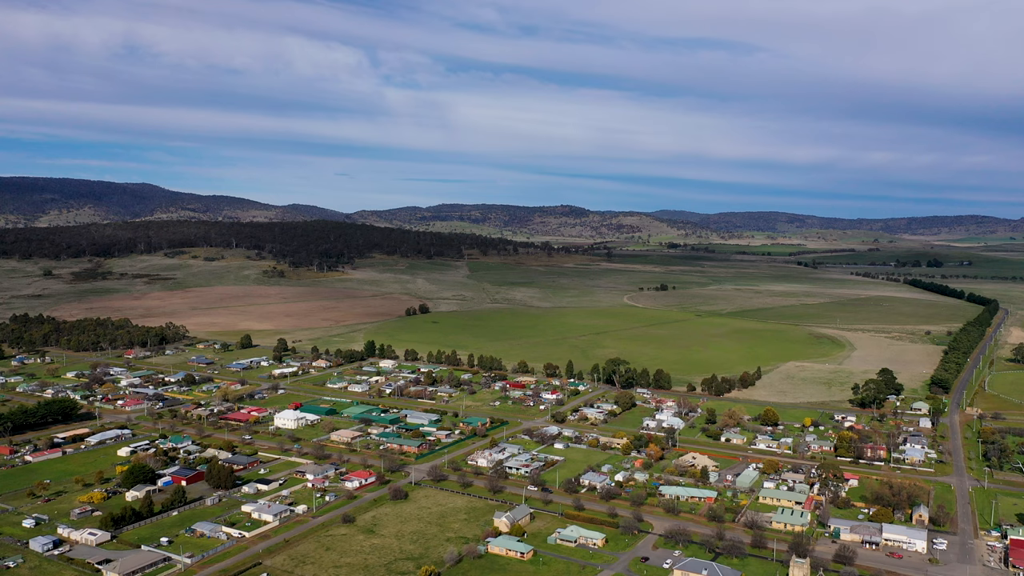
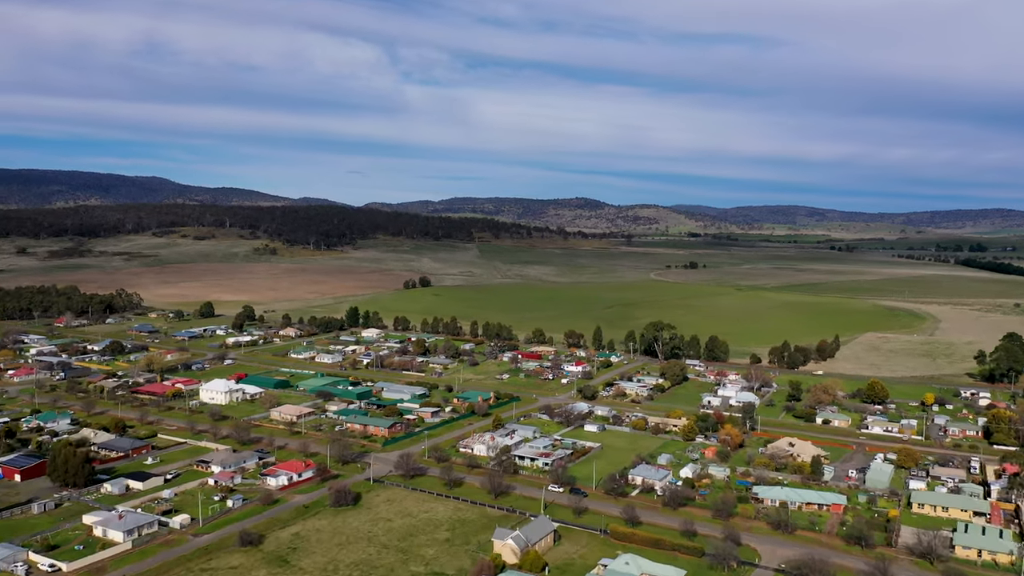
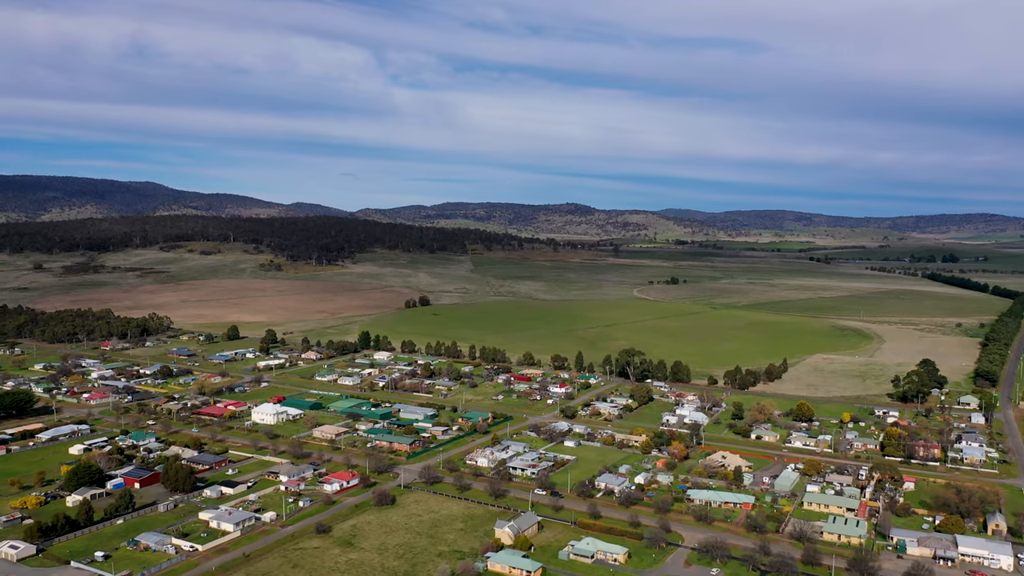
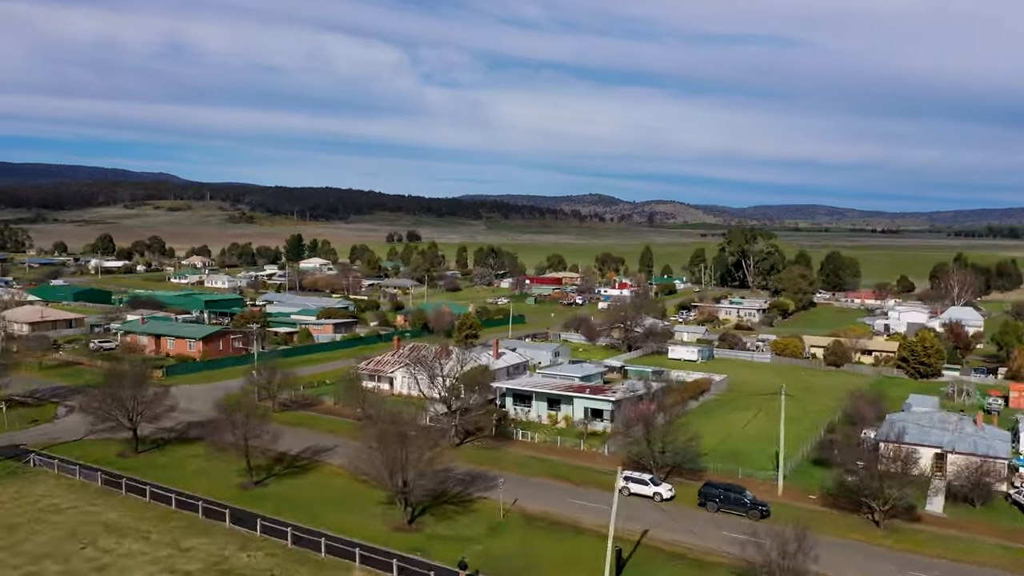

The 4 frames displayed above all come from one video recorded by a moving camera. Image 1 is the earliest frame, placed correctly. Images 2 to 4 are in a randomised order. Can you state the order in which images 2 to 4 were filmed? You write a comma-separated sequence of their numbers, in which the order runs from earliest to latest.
3, 2, 4
